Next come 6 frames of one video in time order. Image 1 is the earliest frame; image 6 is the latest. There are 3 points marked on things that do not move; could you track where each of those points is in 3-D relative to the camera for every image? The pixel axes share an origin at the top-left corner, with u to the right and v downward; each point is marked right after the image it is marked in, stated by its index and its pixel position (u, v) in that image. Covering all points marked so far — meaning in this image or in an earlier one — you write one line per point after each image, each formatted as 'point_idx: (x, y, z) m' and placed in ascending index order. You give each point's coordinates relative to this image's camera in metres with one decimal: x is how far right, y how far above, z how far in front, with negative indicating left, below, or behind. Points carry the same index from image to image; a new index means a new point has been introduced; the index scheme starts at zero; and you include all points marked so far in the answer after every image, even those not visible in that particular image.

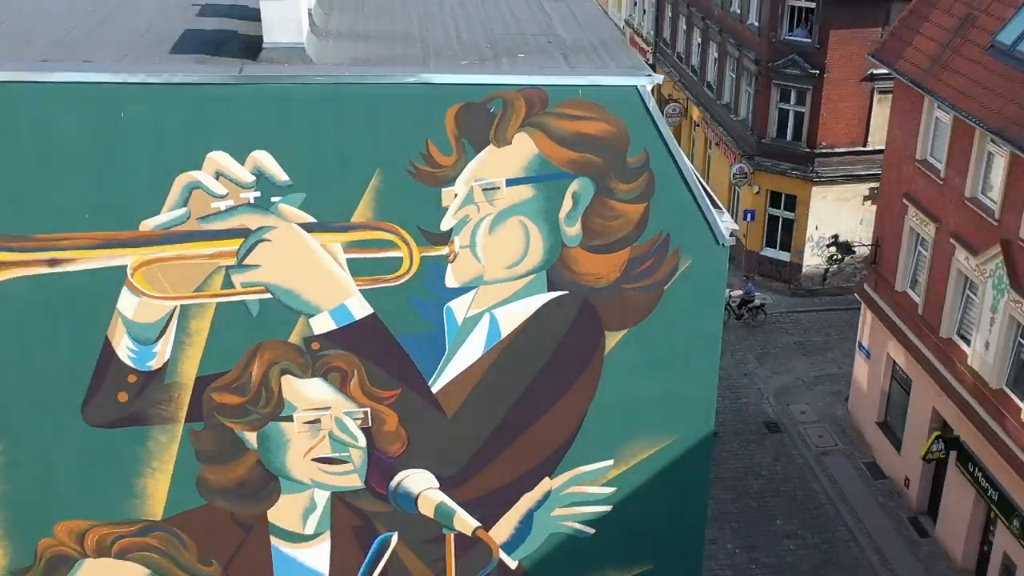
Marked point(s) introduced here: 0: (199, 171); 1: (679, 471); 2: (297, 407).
0: (-3.1, +1.2, +11.2) m
1: (+2.1, -2.2, +13.5) m
2: (-2.3, -1.3, +12.4) m
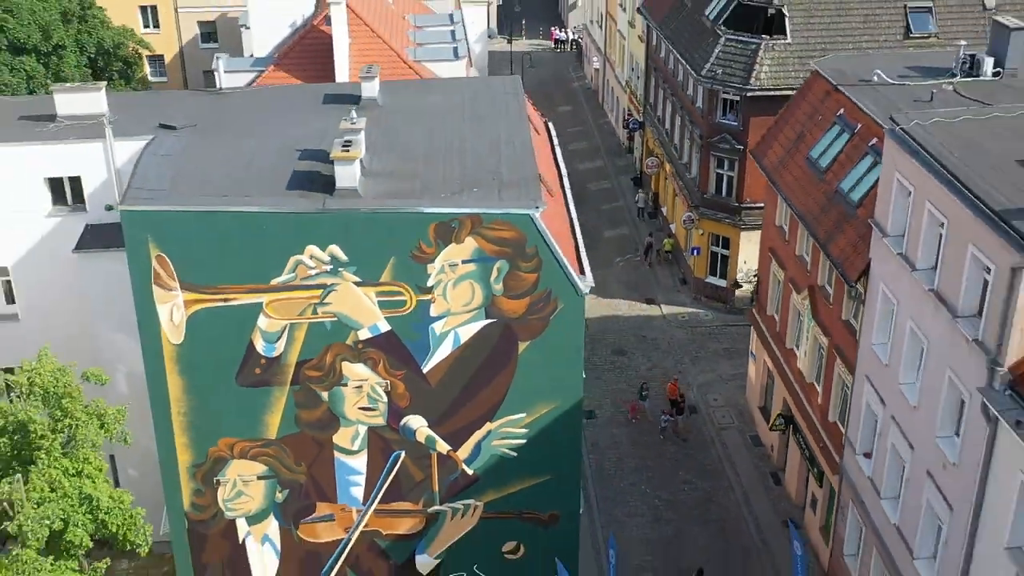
0: (-4.0, +0.6, +22.1) m
1: (+1.1, -2.8, +24.1) m
2: (-3.2, -1.8, +23.2) m
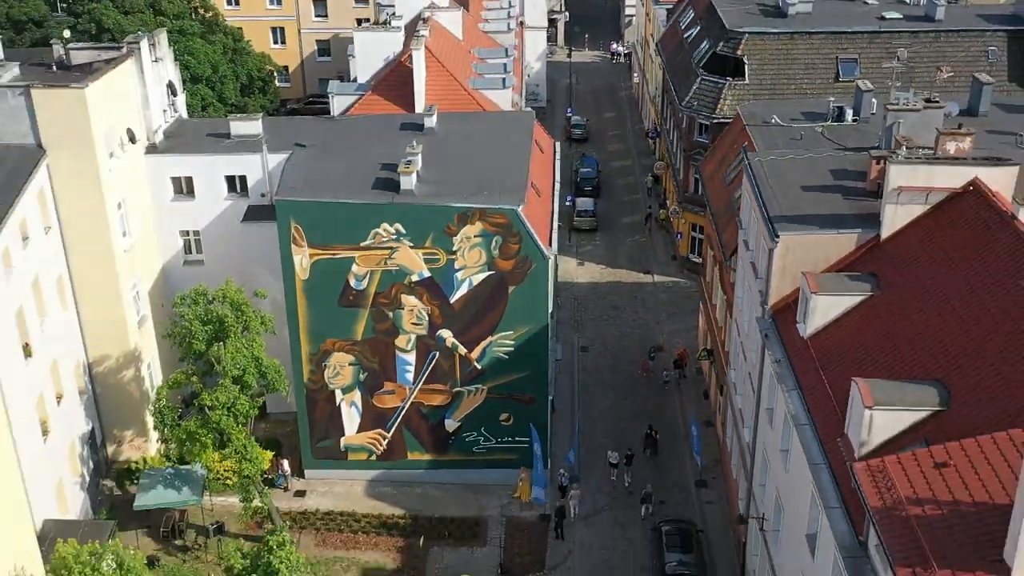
0: (-4.3, +1.9, +37.5) m
1: (+0.9, -1.7, +39.1) m
2: (-3.5, -0.6, +38.6) m
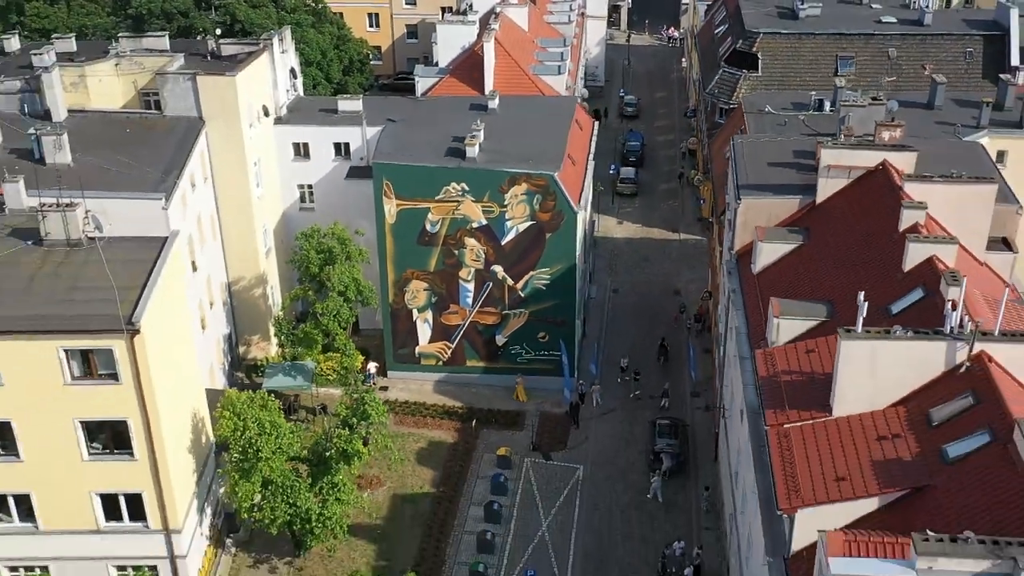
0: (-2.7, +4.3, +49.7) m
1: (+2.5, +0.6, +51.1) m
2: (-1.9, +1.9, +50.8) m
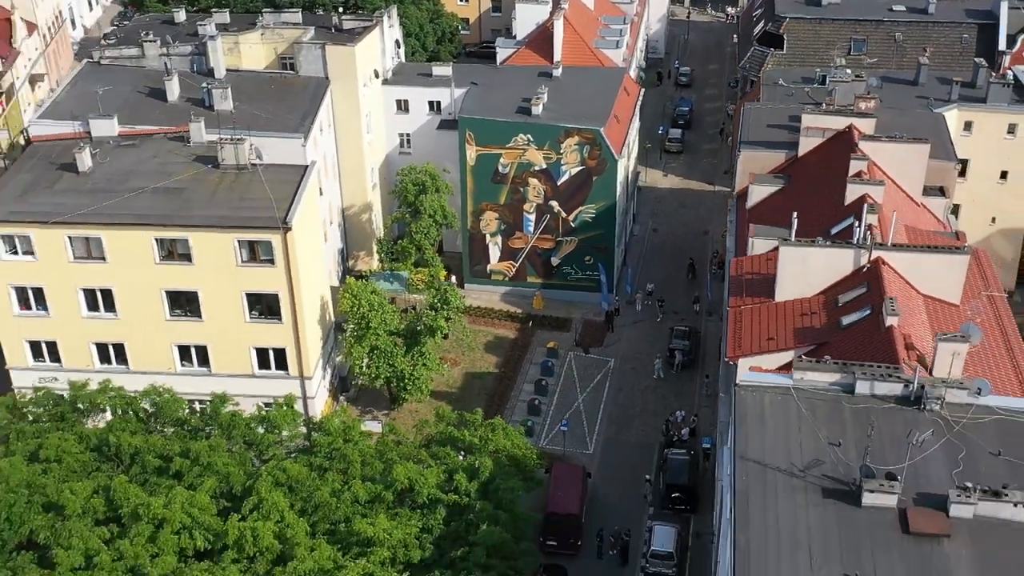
0: (+0.3, +8.2, +63.3) m
1: (+5.4, +4.4, +64.4) m
2: (+1.0, +5.8, +64.4) m
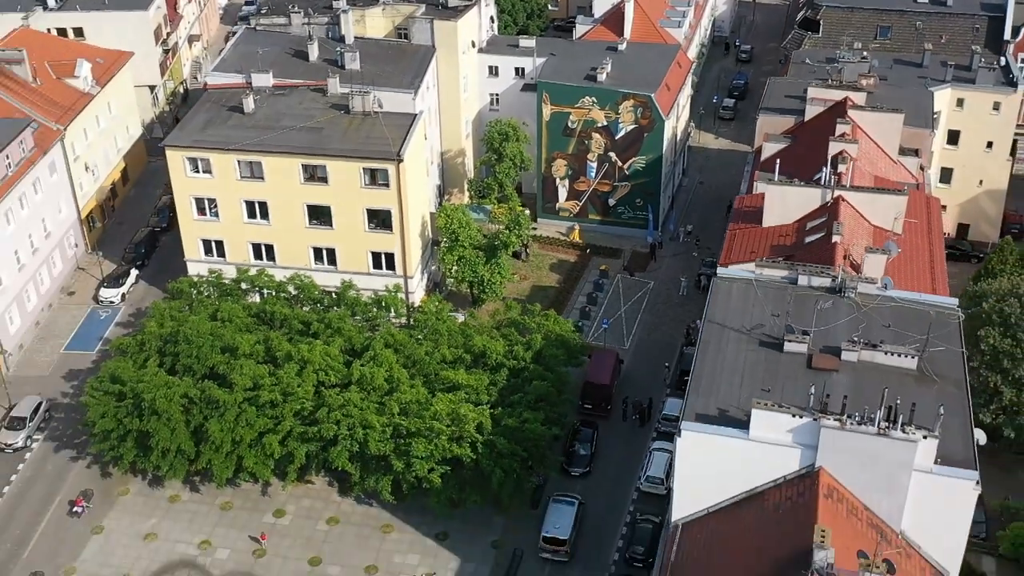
0: (+4.8, +12.8, +78.2) m
1: (+9.9, +8.7, +79.1) m
2: (+5.6, +10.3, +79.4) m
